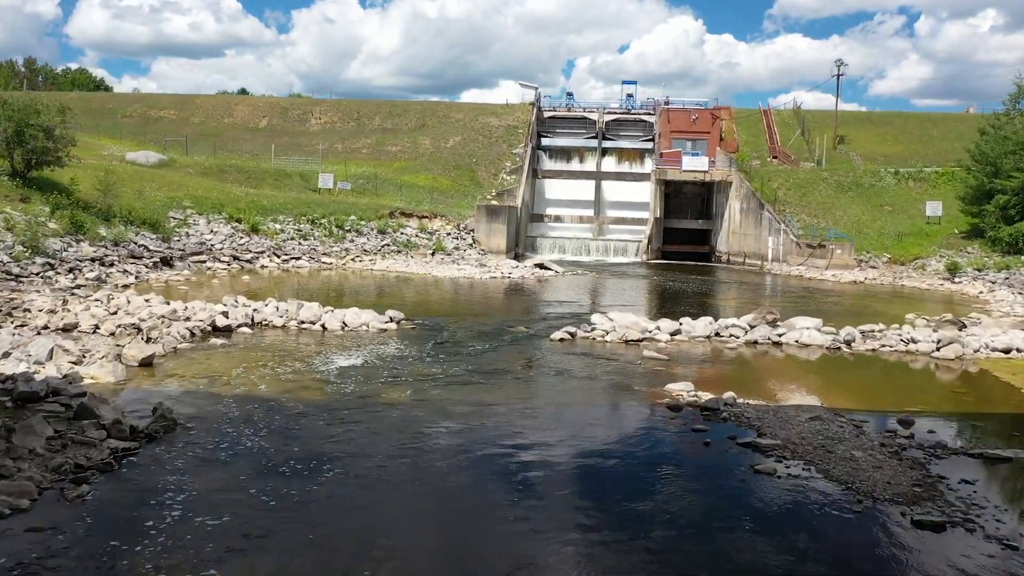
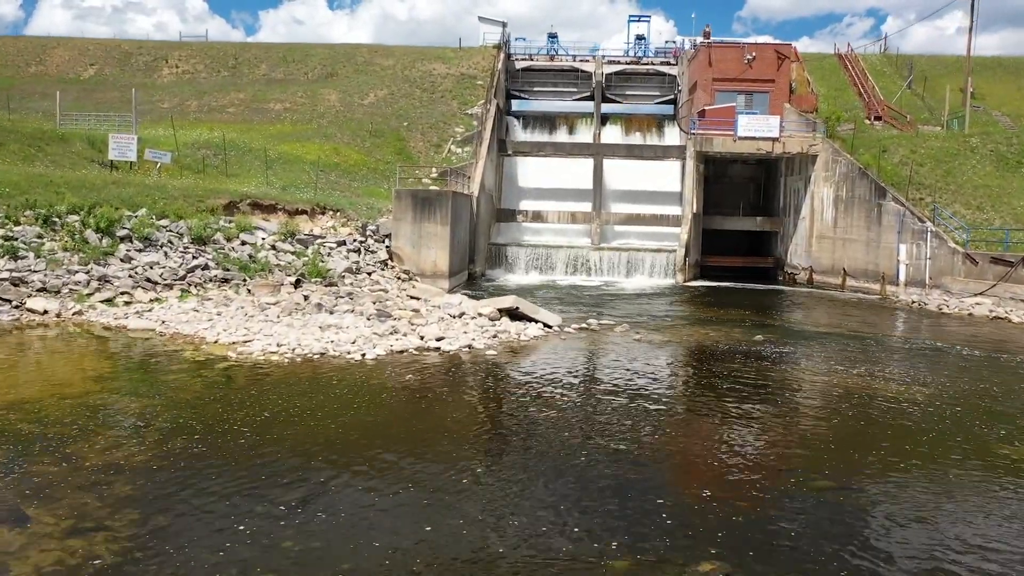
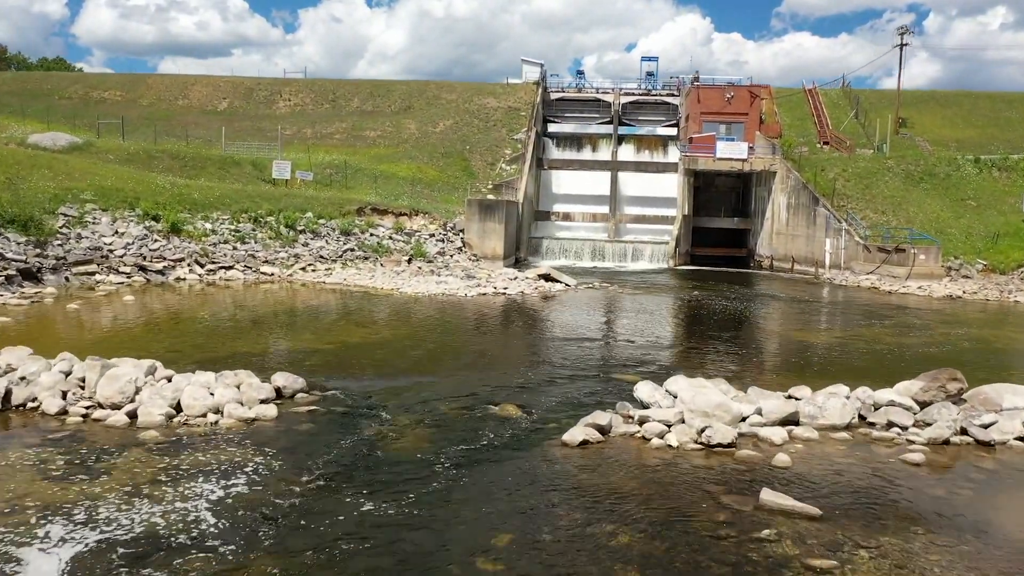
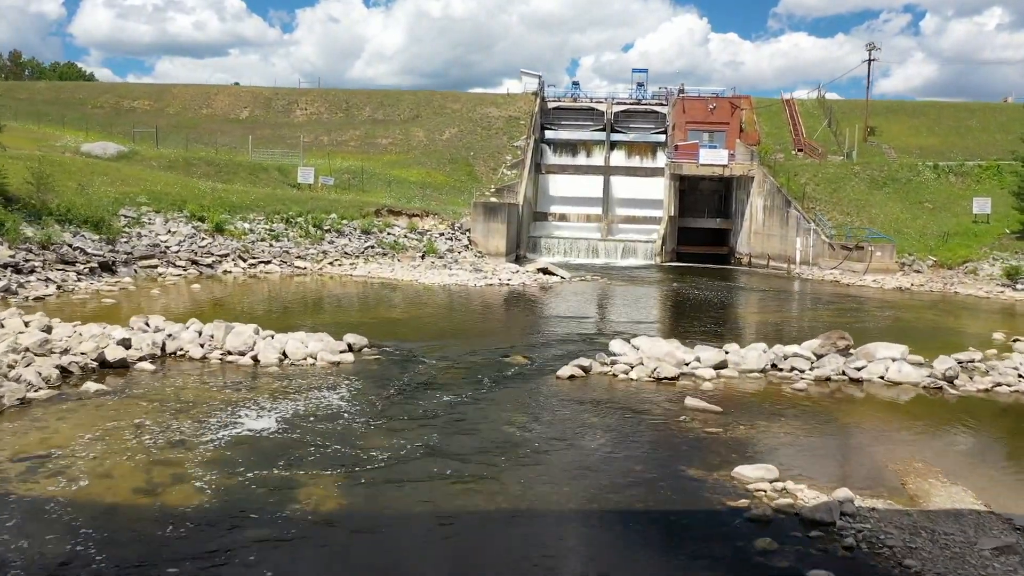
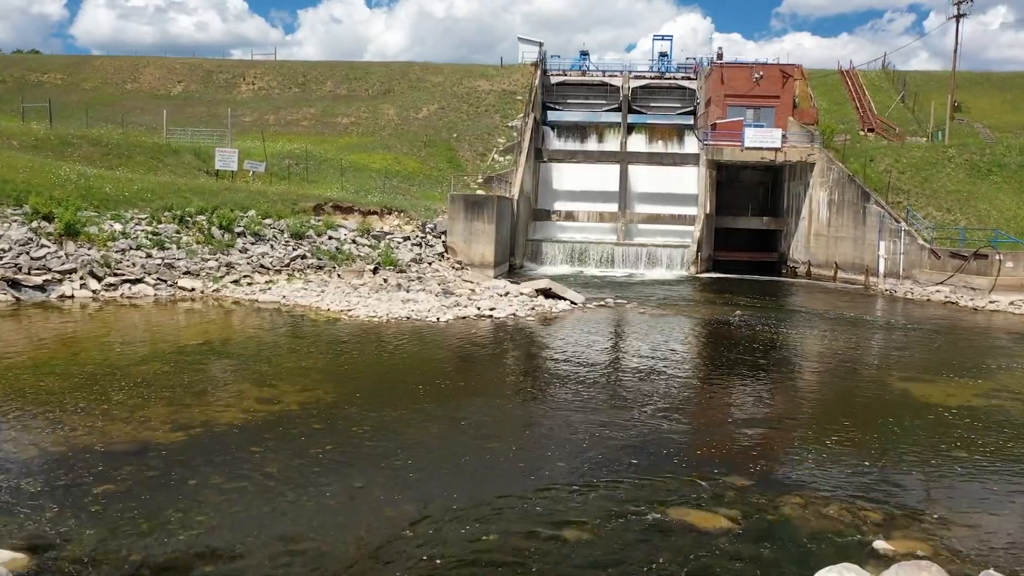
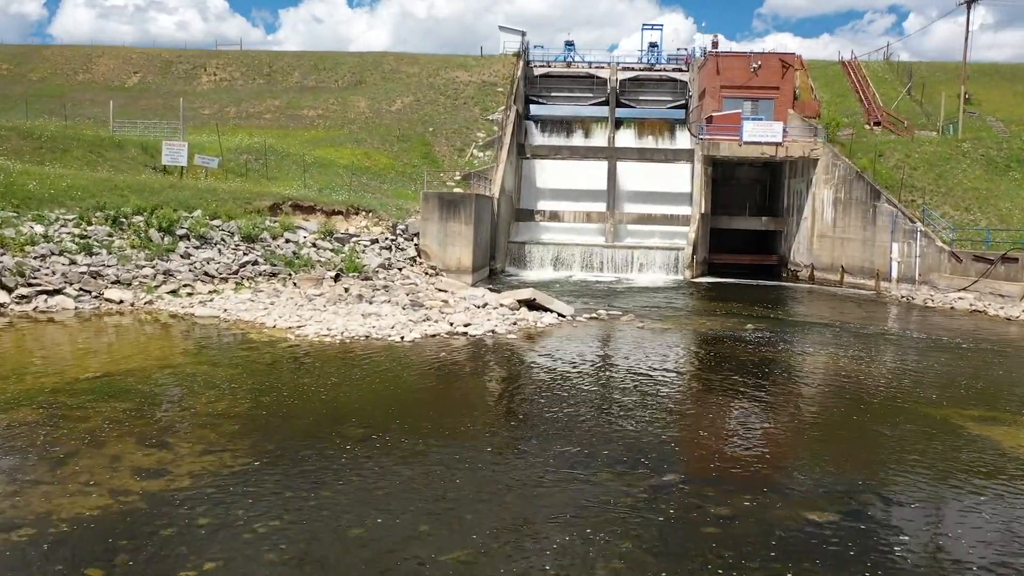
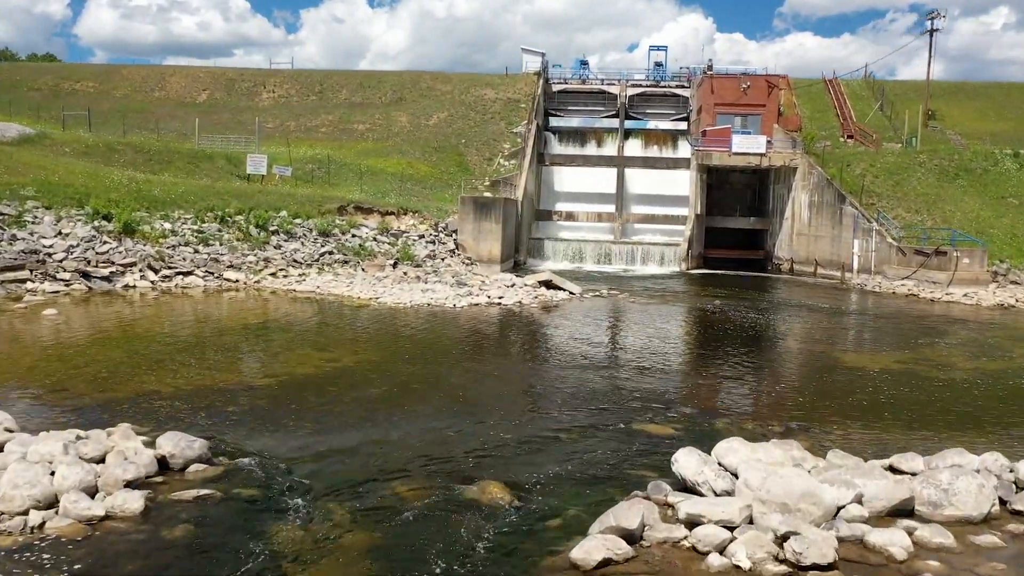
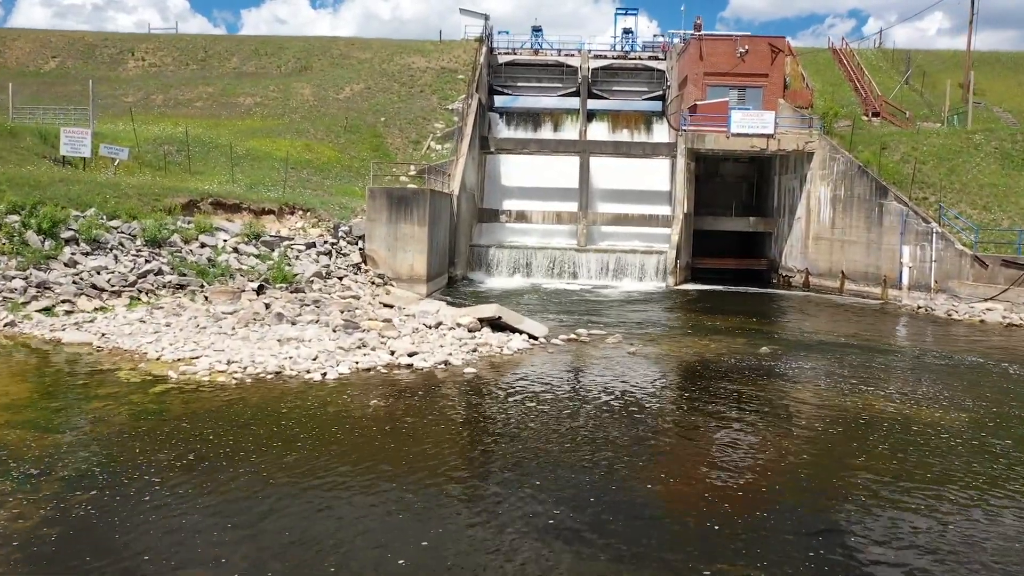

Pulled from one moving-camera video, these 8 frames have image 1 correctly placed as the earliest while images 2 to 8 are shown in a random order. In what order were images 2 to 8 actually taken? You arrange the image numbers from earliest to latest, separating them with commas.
4, 3, 7, 5, 6, 2, 8
